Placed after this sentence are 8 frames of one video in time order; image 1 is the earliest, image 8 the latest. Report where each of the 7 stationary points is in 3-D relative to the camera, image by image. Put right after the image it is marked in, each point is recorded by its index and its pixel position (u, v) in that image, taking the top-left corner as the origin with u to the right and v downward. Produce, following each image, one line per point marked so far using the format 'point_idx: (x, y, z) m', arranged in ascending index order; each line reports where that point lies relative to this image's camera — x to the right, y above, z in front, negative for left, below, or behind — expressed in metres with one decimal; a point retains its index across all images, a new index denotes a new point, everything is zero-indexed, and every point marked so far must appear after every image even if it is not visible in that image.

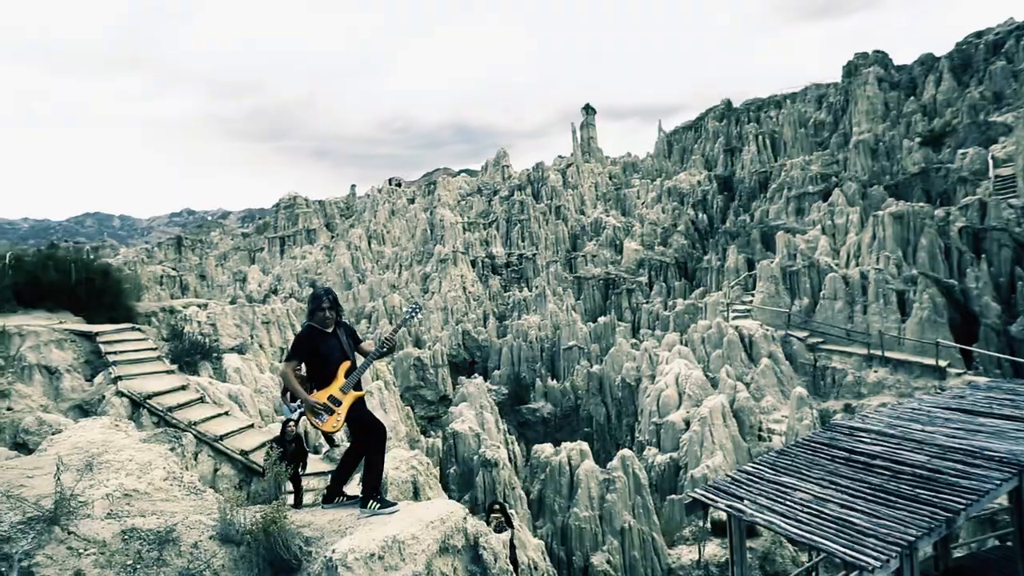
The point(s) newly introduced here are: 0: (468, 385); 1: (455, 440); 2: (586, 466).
0: (-1.1, -2.4, +16.9) m
1: (-1.3, -3.5, +14.9) m
2: (+1.7, -4.0, +14.6) m
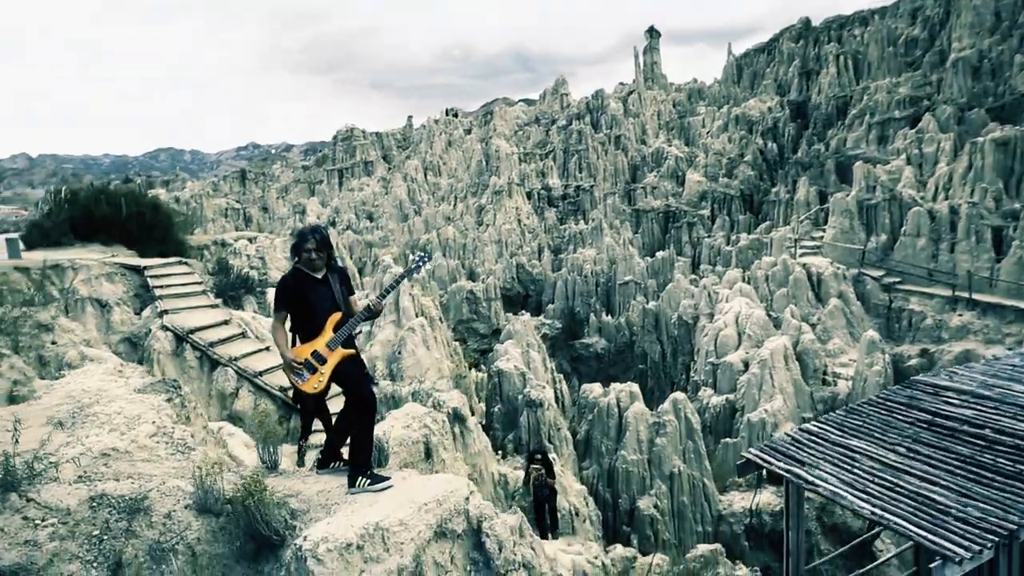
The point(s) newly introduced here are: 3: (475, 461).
0: (+0.1, -0.8, +16.4) m
1: (-0.3, -2.0, +14.5) m
2: (+2.7, -2.6, +14.0) m
3: (-0.6, -2.8, +10.3) m
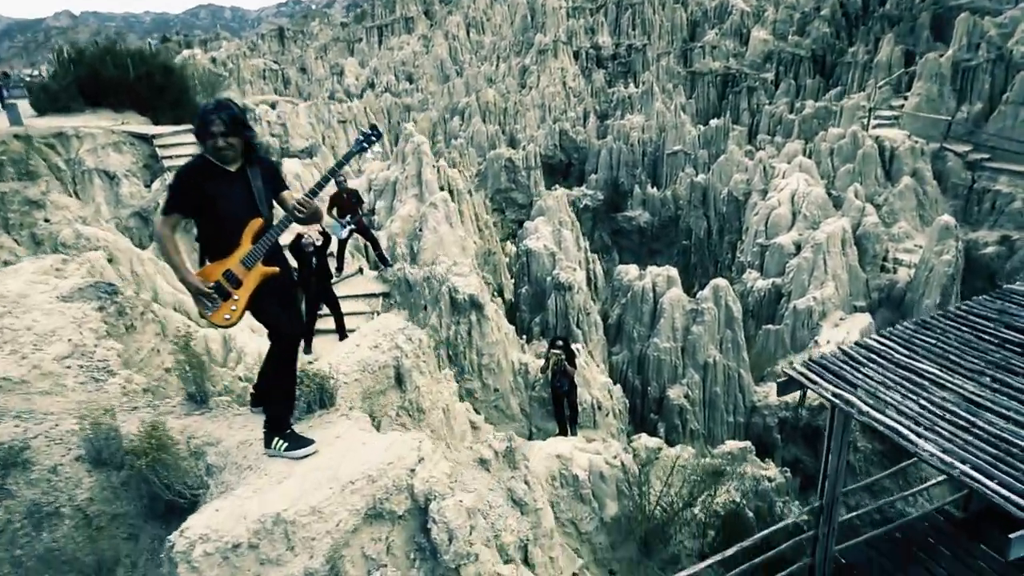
0: (+0.9, +2.2, +15.2) m
1: (+0.3, +0.6, +13.6) m
2: (+3.3, -0.1, +13.0) m
3: (-0.3, -1.0, +9.8) m
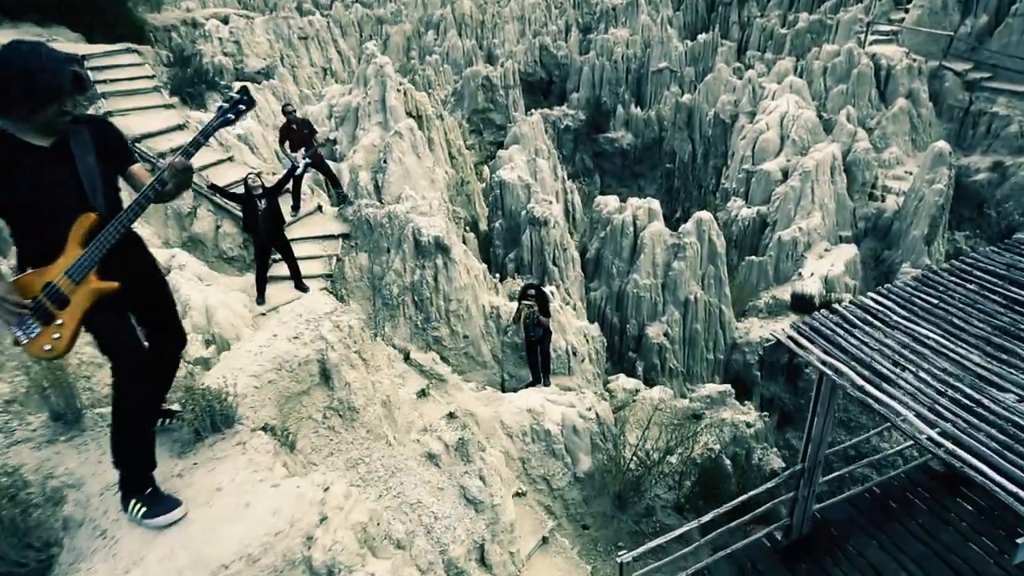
0: (+0.3, +3.7, +14.2) m
1: (-0.2, +2.0, +12.8) m
2: (+2.8, +1.2, +12.4) m
3: (-0.7, -0.1, +9.2) m
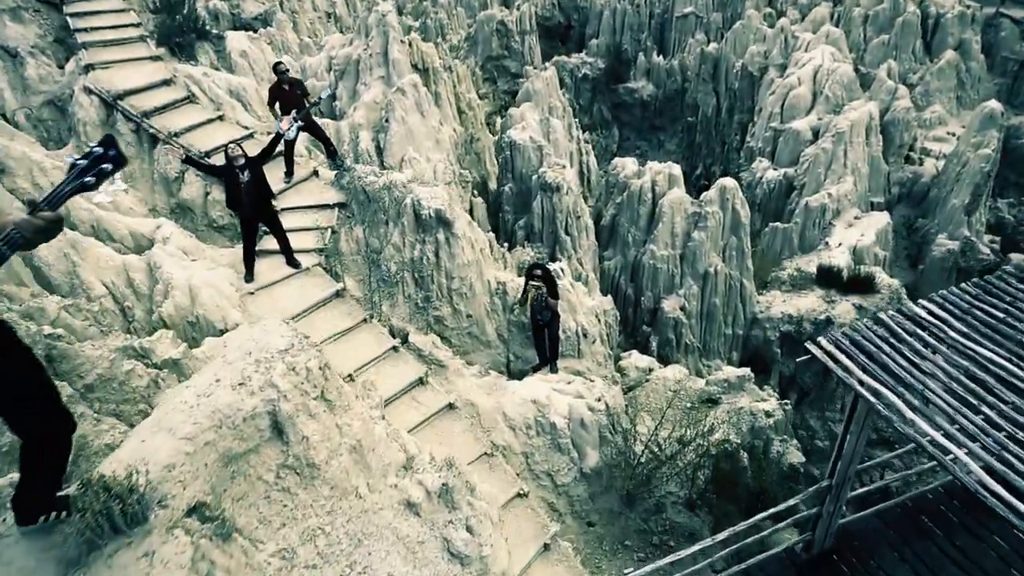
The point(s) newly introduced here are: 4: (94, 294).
0: (+0.5, +4.4, +13.3) m
1: (0.0, +2.6, +12.0) m
2: (+2.9, +1.7, +11.6) m
3: (-0.6, +0.2, +8.6) m
4: (-4.7, -0.1, +7.2) m
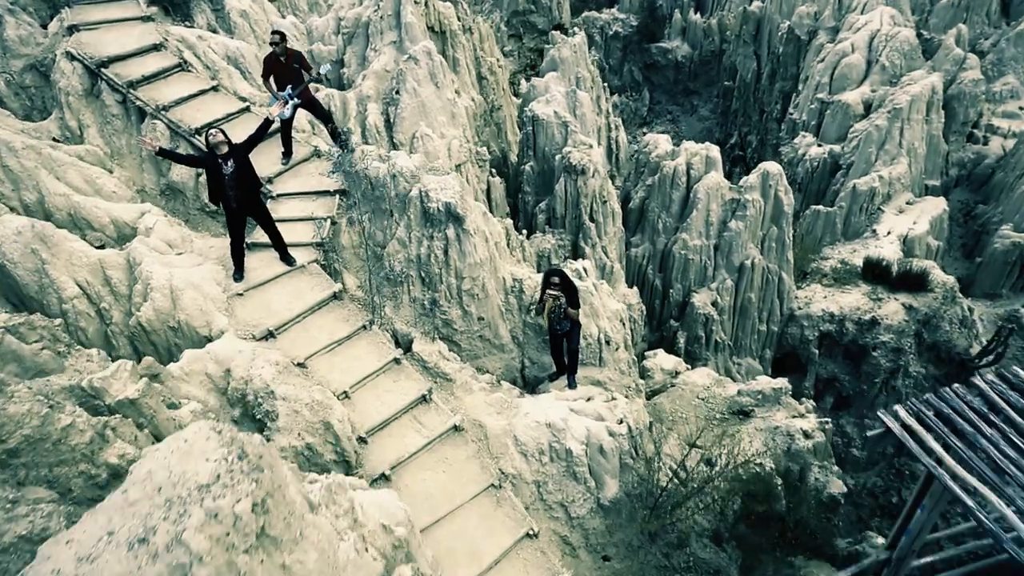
0: (+1.0, +4.7, +12.1) m
1: (+0.4, +2.8, +11.0) m
2: (+3.3, +1.8, +10.6) m
3: (-0.4, +0.2, +7.7) m
4: (-4.5, -0.1, +6.5) m
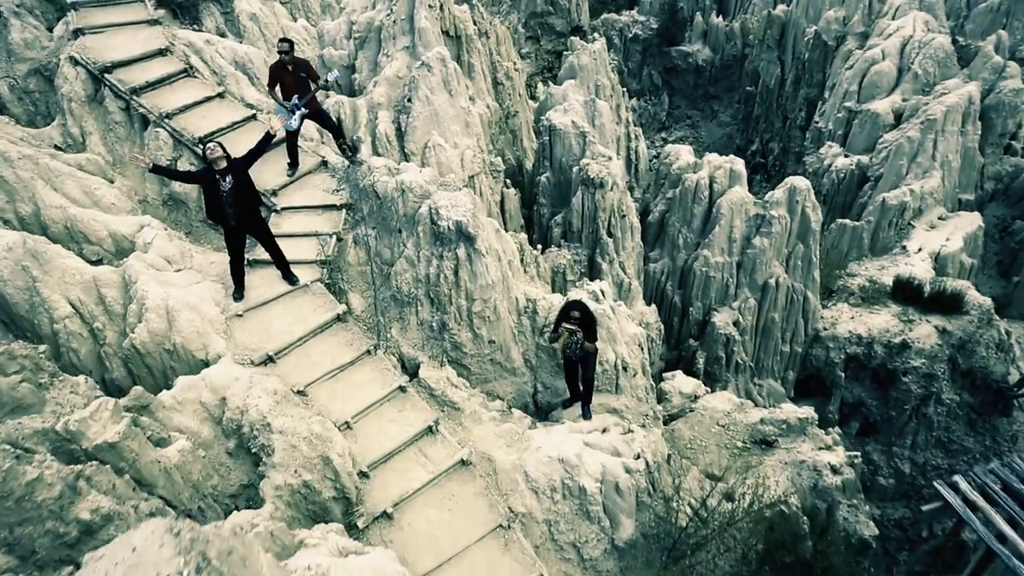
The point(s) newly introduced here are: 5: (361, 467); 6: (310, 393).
0: (+1.3, +4.4, +11.7) m
1: (+0.6, +2.5, +10.6) m
2: (+3.5, +1.5, +10.1) m
3: (-0.3, -0.1, +7.4) m
4: (-4.4, -0.3, +6.2) m
5: (-1.4, -1.7, +6.0) m
6: (-2.0, -1.0, +6.3) m
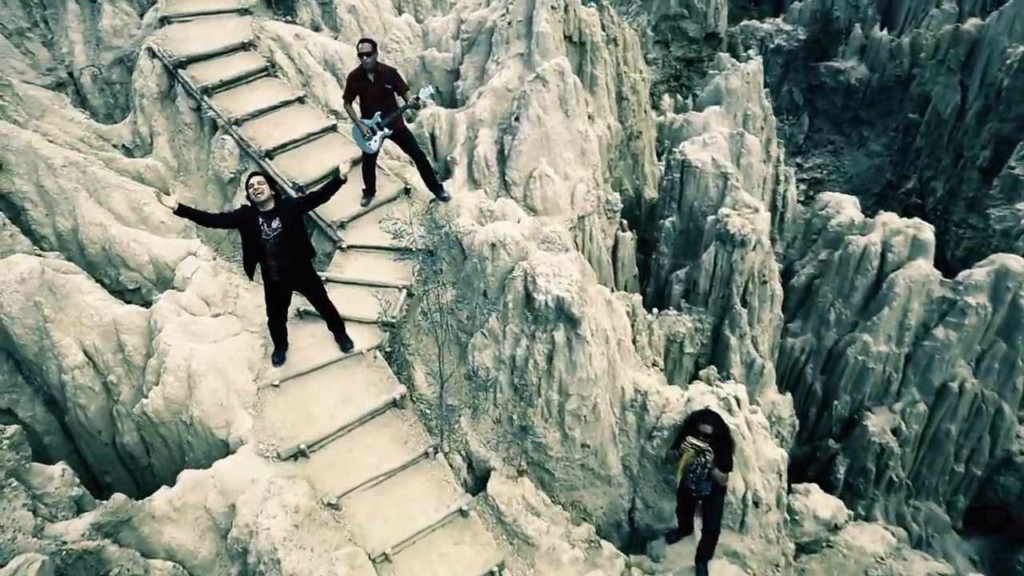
0: (+3.3, +3.4, +9.7) m
1: (+2.3, +1.6, +8.7) m
2: (+5.0, +0.2, +7.8) m
3: (+0.7, -0.9, +5.7) m
4: (-3.6, -0.6, +5.1) m
5: (-0.8, -2.3, +4.5) m
6: (-1.3, -1.6, +4.9) m
